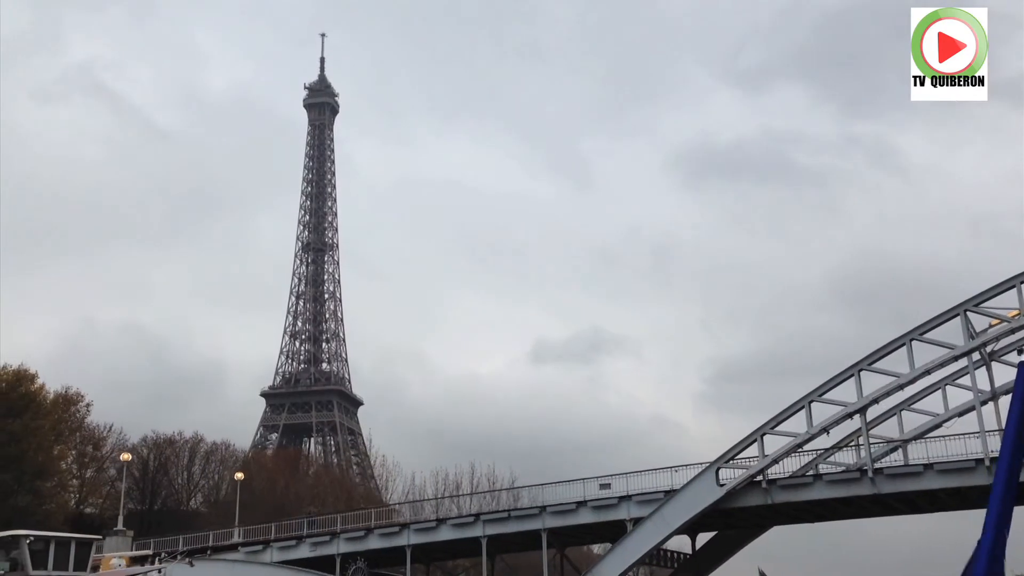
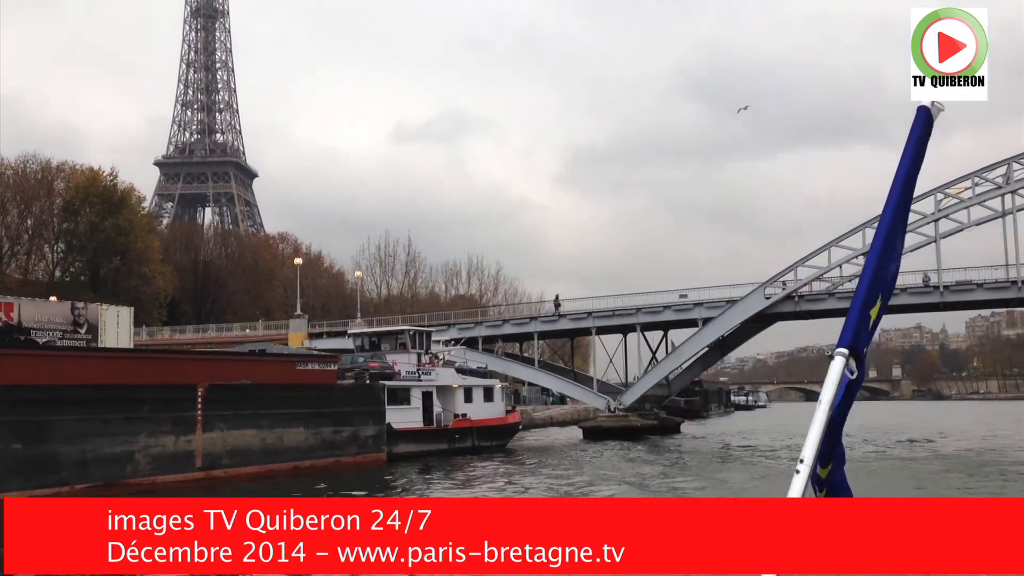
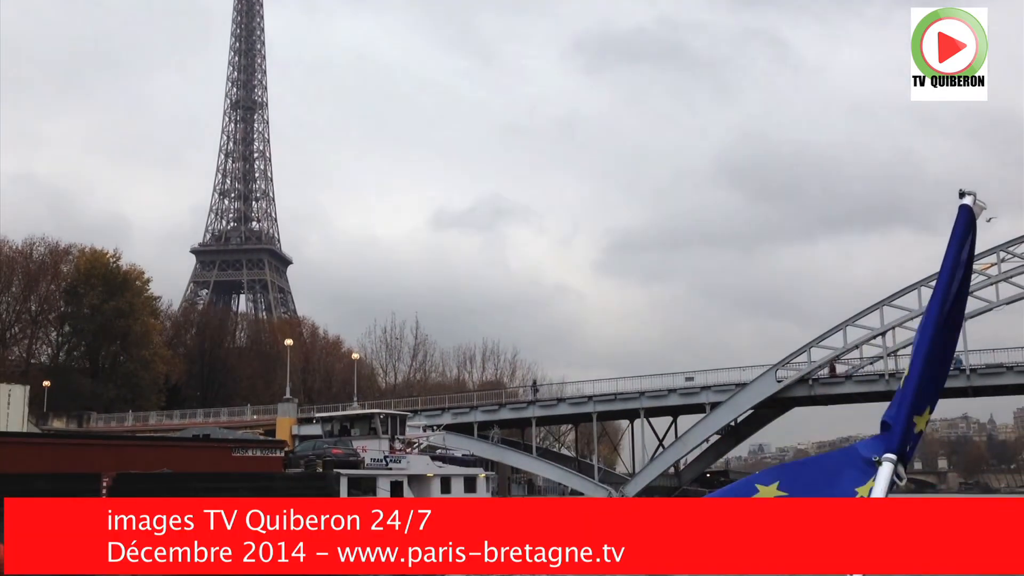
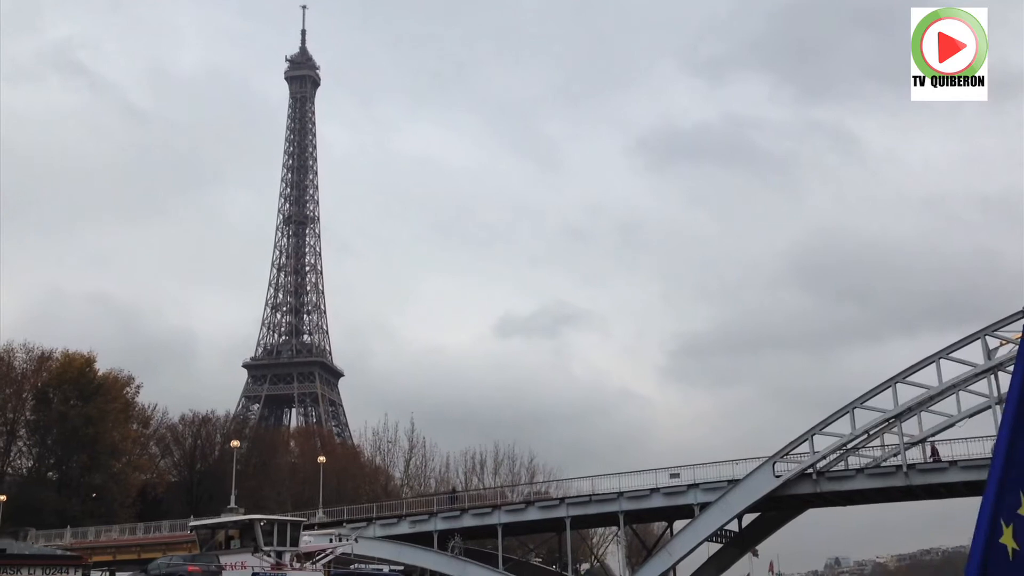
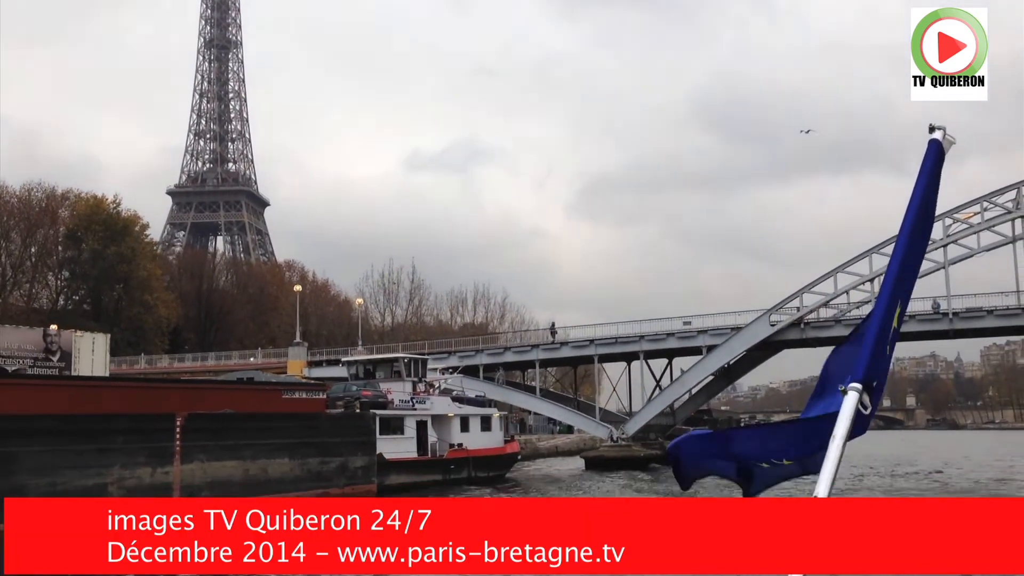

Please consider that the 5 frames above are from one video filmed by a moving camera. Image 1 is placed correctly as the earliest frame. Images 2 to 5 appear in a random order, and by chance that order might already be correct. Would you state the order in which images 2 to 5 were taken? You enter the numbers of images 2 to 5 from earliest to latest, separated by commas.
4, 3, 5, 2
